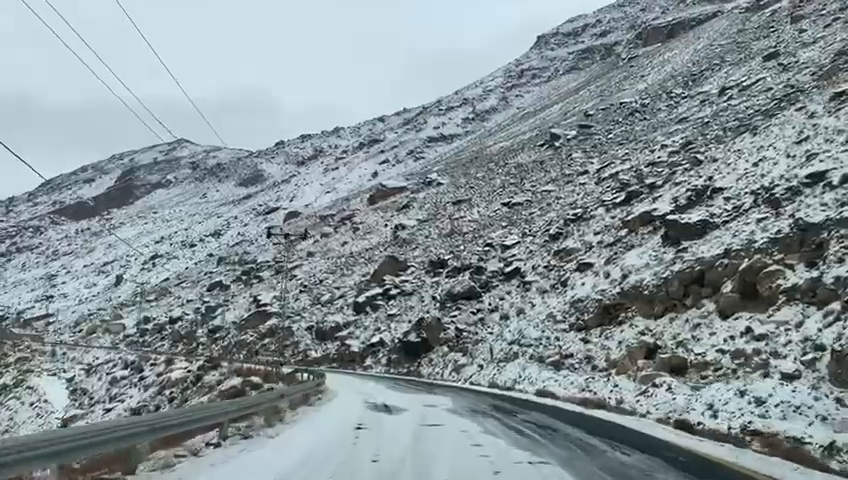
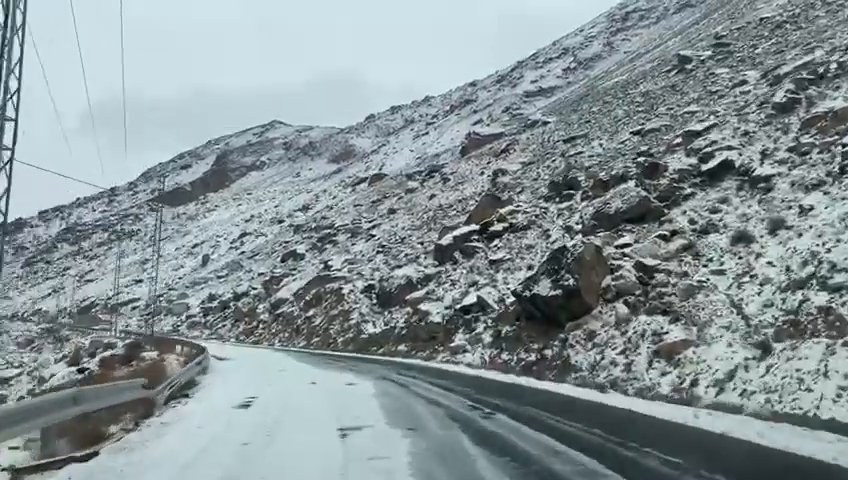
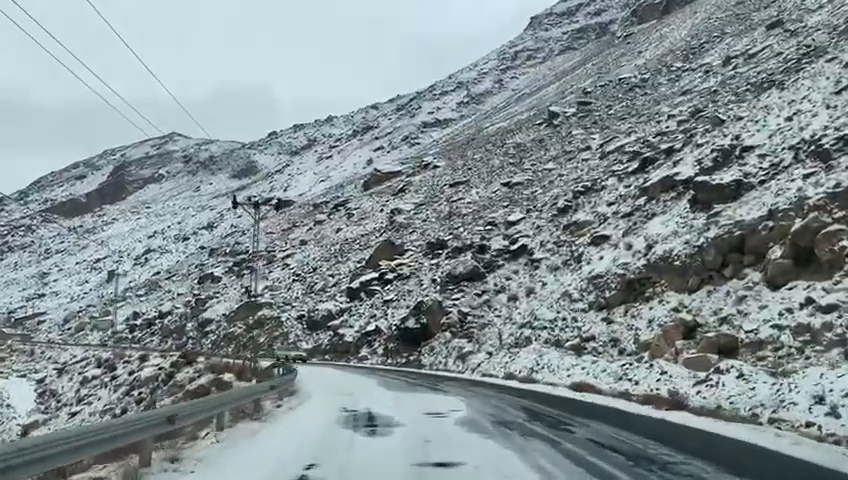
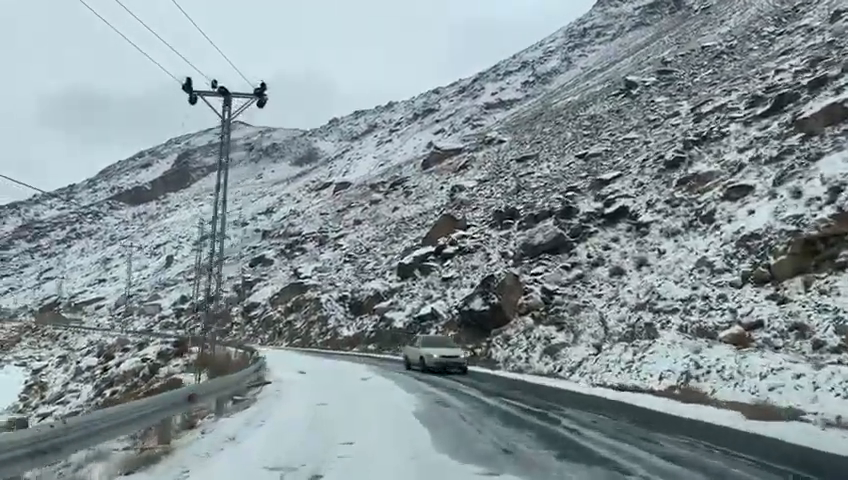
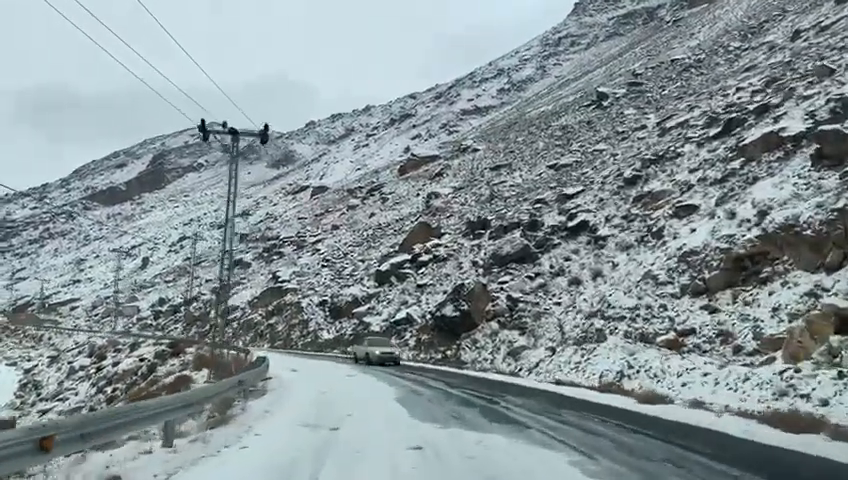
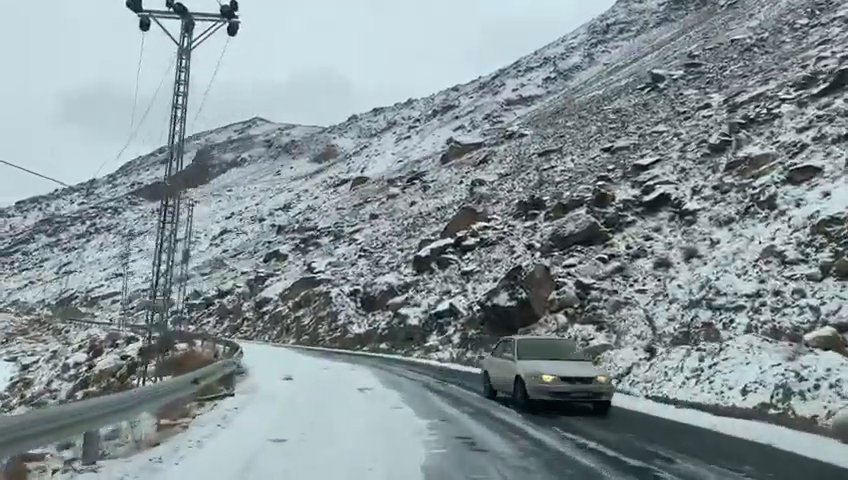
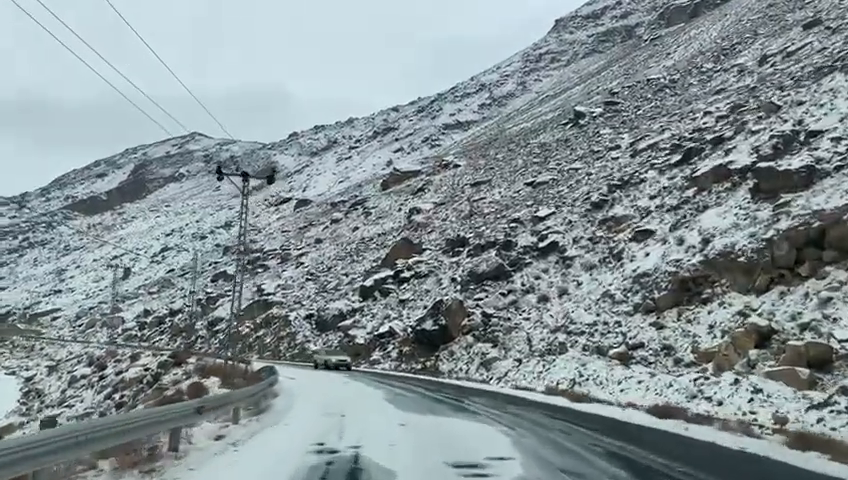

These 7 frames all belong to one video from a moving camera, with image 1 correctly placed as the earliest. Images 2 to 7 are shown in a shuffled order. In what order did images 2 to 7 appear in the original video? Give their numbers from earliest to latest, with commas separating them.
3, 7, 5, 4, 6, 2
